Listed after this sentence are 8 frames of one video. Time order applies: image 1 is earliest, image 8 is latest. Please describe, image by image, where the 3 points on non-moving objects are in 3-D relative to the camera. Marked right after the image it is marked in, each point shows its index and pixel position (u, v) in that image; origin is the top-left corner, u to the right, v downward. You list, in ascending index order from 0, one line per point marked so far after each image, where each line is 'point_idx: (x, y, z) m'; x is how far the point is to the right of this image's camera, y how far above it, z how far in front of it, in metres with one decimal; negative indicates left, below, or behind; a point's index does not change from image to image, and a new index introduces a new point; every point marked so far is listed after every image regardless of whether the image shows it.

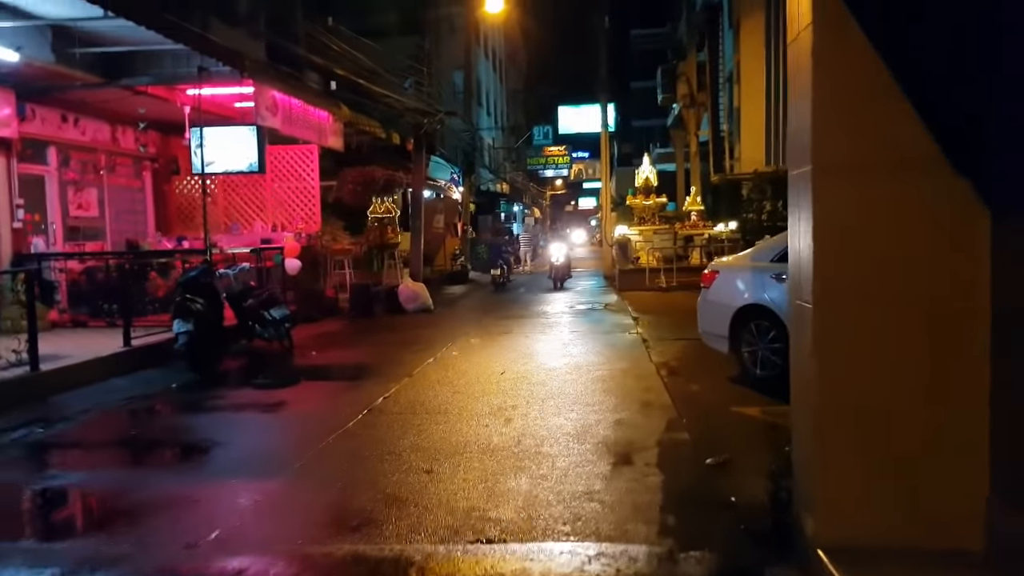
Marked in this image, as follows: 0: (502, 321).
0: (-0.2, -0.7, +16.2) m
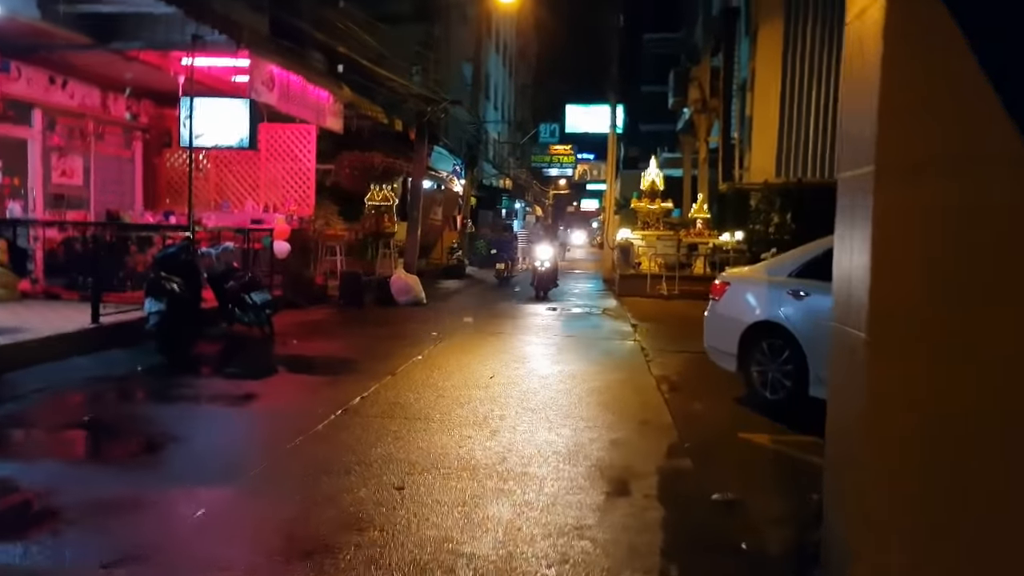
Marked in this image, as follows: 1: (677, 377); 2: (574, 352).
0: (-0.3, -0.7, +15.6) m
1: (+2.1, -1.1, +9.5) m
2: (+1.0, -1.0, +11.6) m
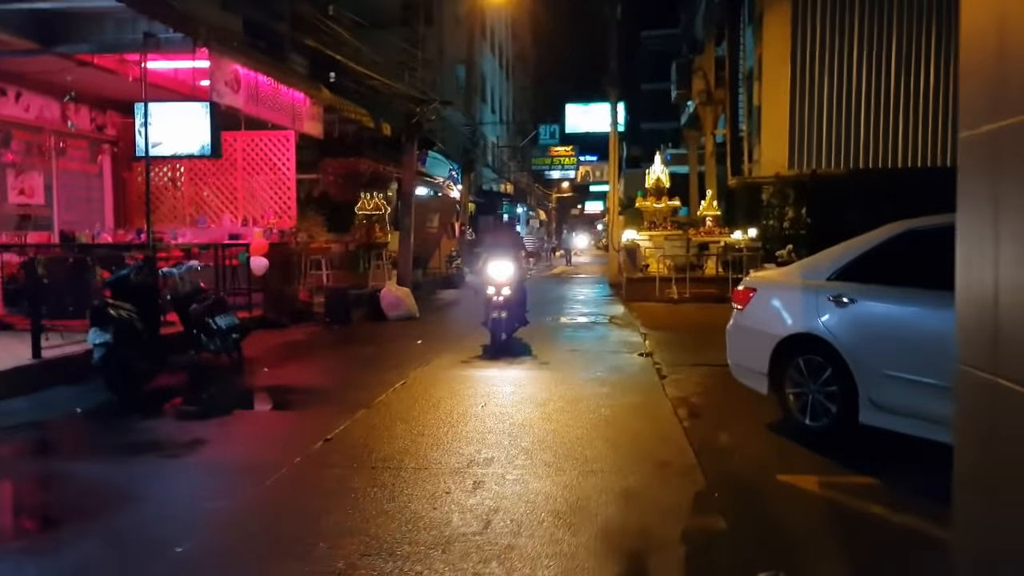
0: (-0.3, -0.9, +14.4) m
1: (+2.0, -1.2, +8.3) m
2: (+0.9, -1.1, +10.3) m
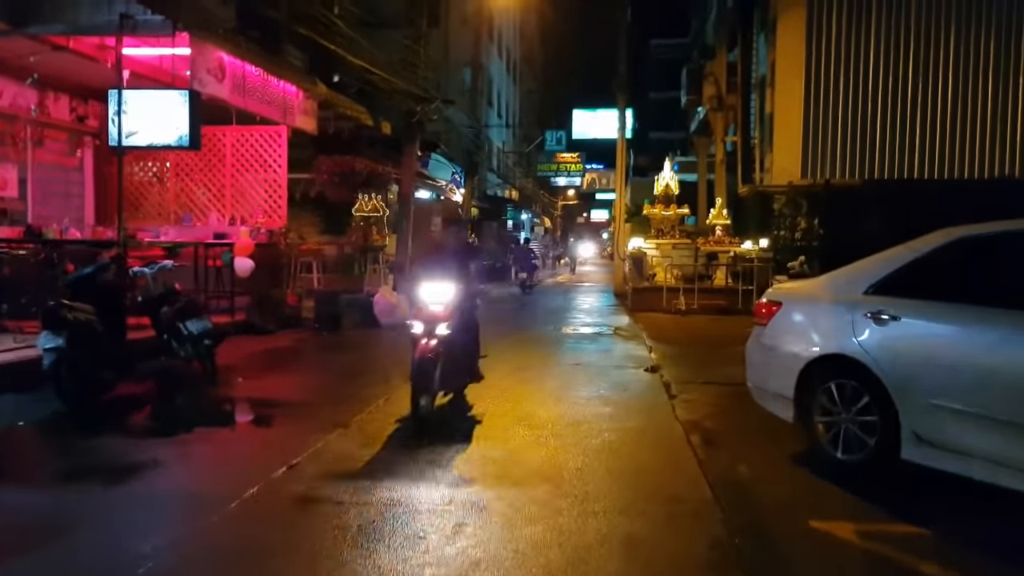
0: (-0.4, -1.0, +13.5) m
1: (+1.9, -1.3, +7.5) m
2: (+0.9, -1.2, +9.5) m
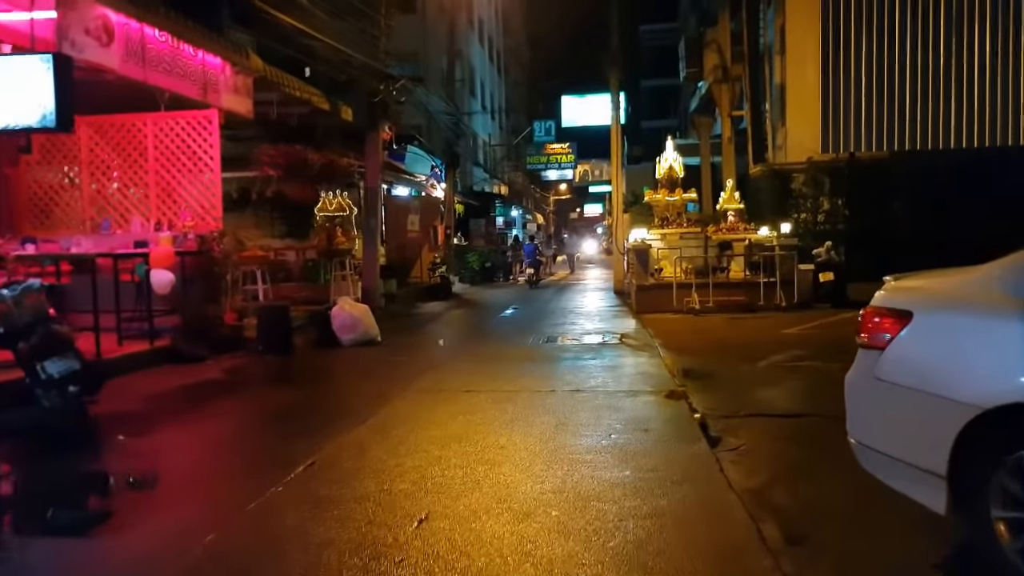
0: (-0.6, -1.1, +11.0) m
1: (+1.8, -1.3, +5.0) m
2: (+0.7, -1.3, +7.0) m
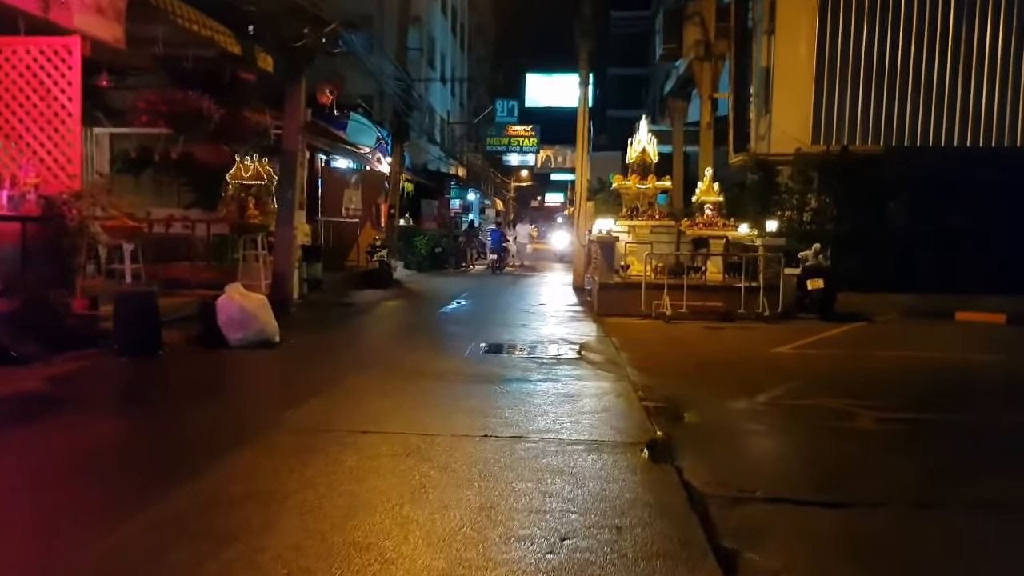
0: (-1.4, -1.0, +8.5) m
1: (+1.3, -1.5, +2.6) m
2: (+0.1, -1.3, +4.5) m
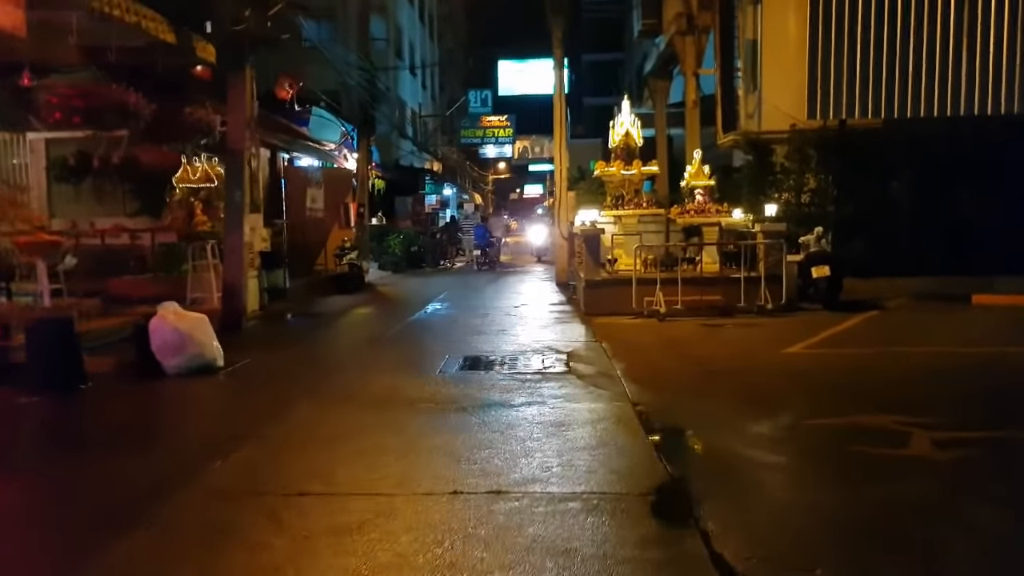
0: (-1.6, -1.2, +7.2) m
1: (+1.2, -1.6, +1.3) m
2: (0.0, -1.4, +3.3) m
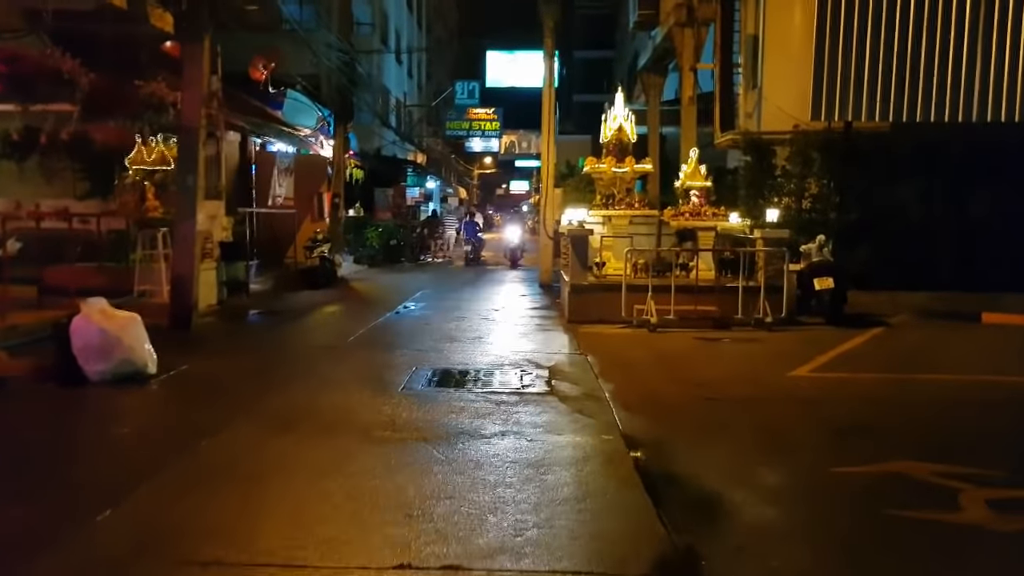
0: (-1.8, -1.2, +6.1) m
1: (+1.1, -1.7, +0.3) m
2: (-0.2, -1.5, +2.2) m
